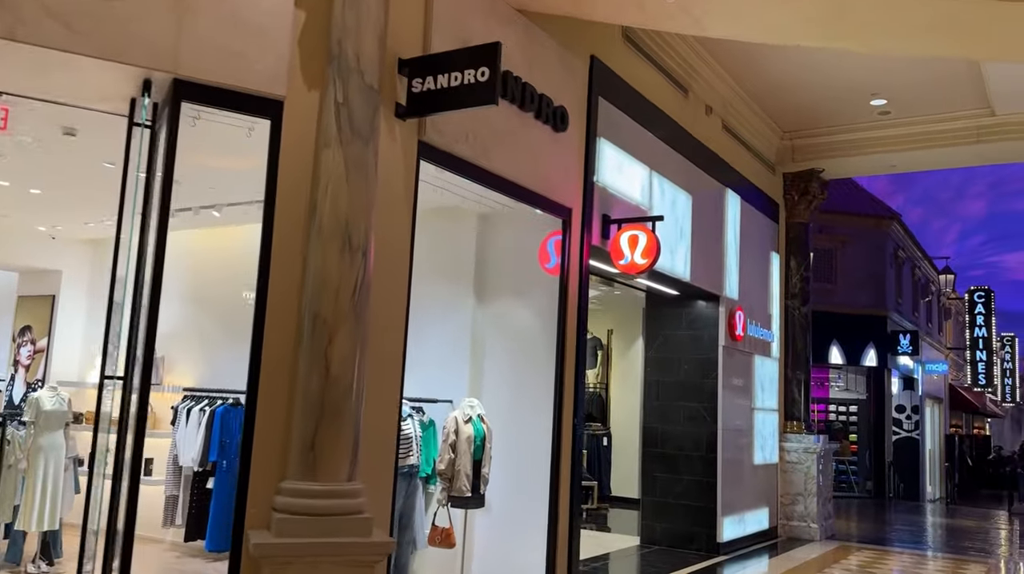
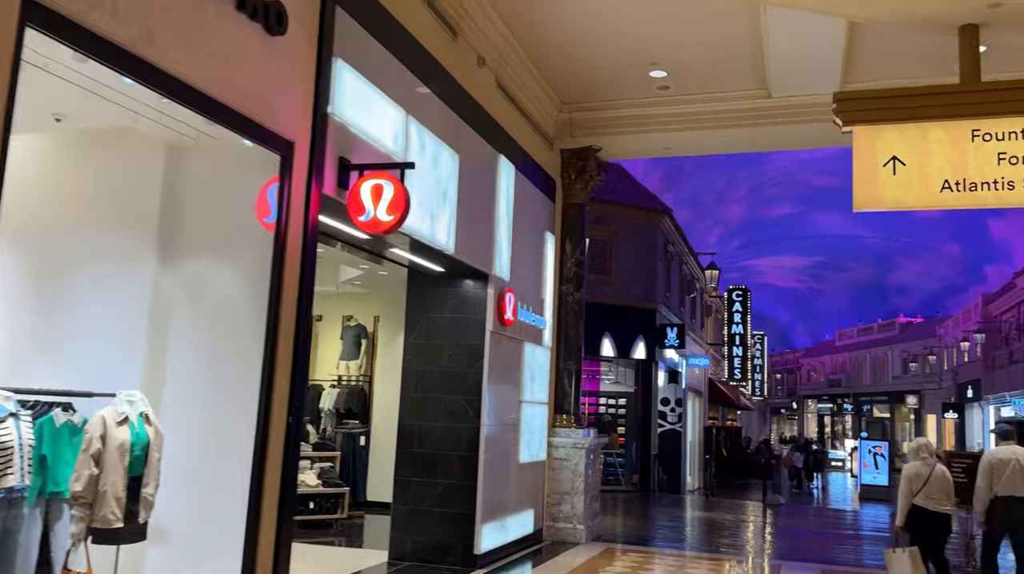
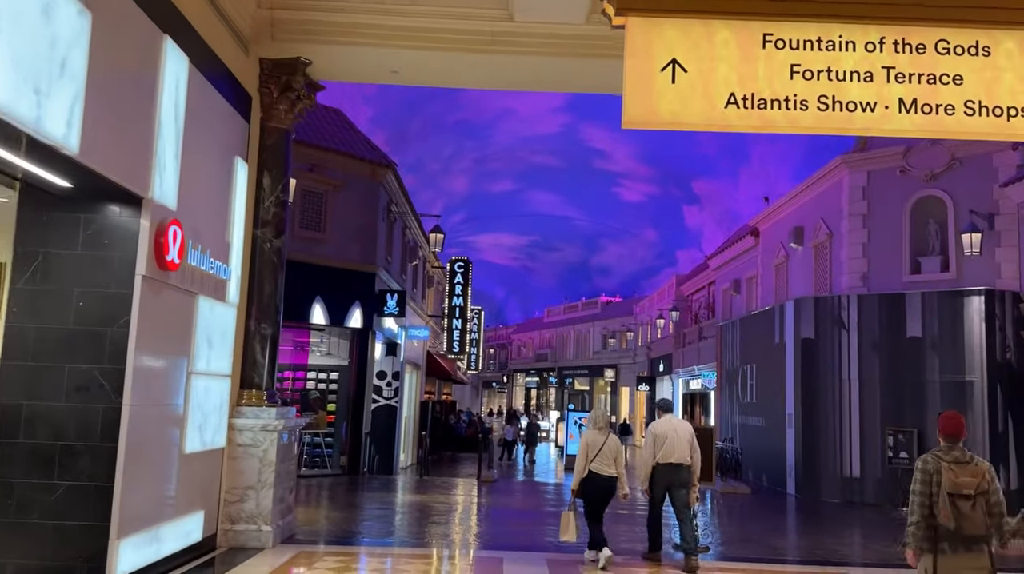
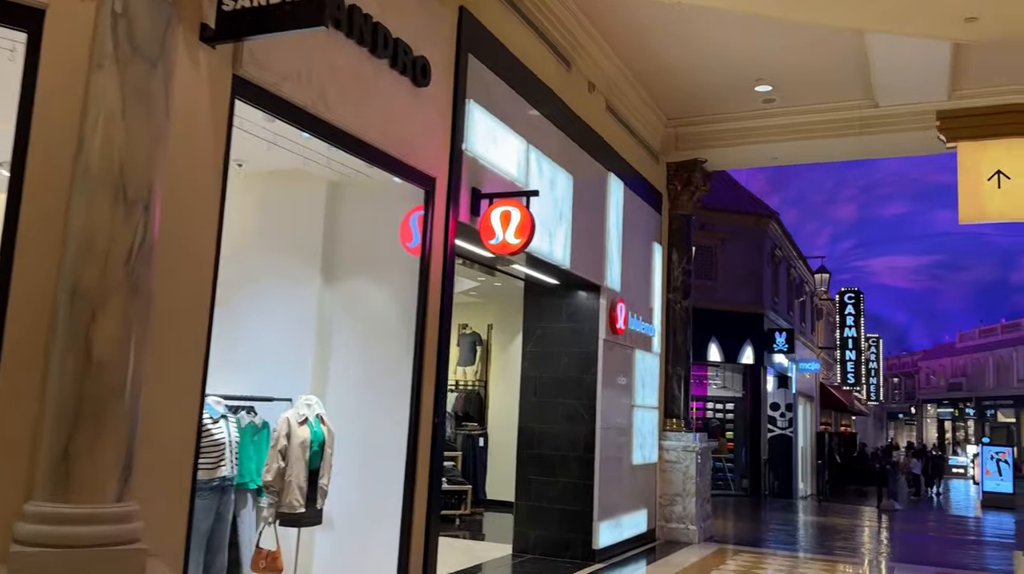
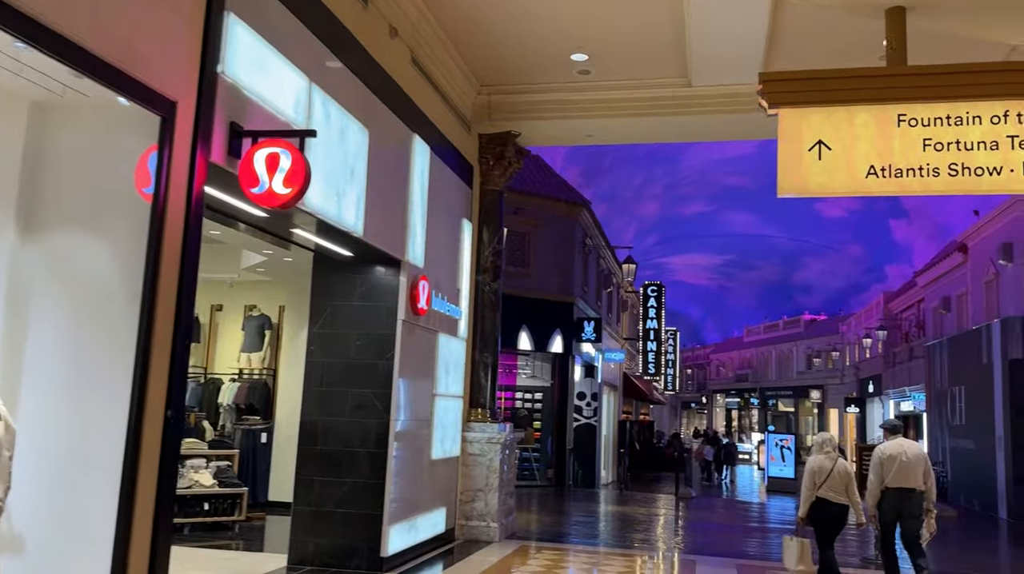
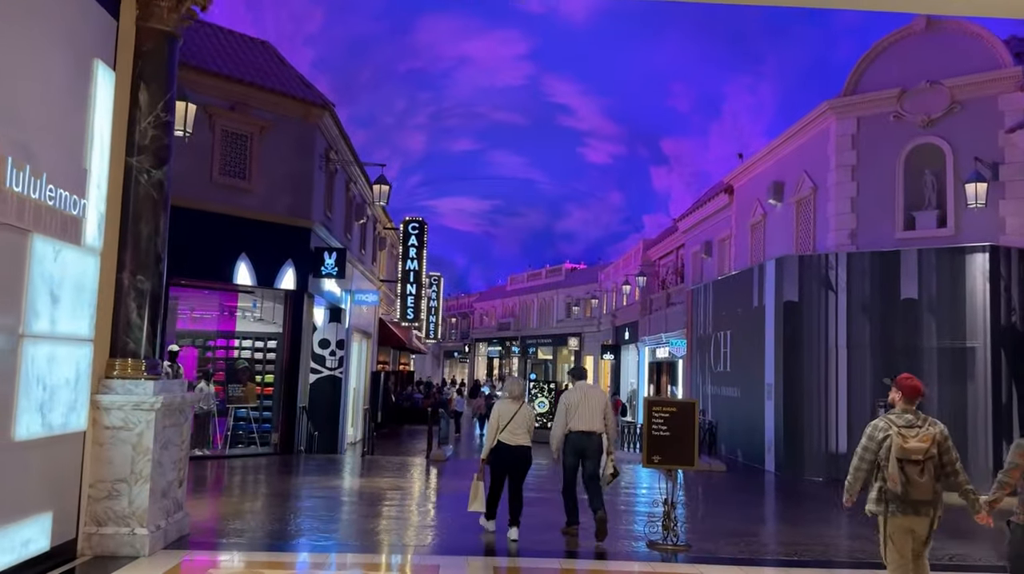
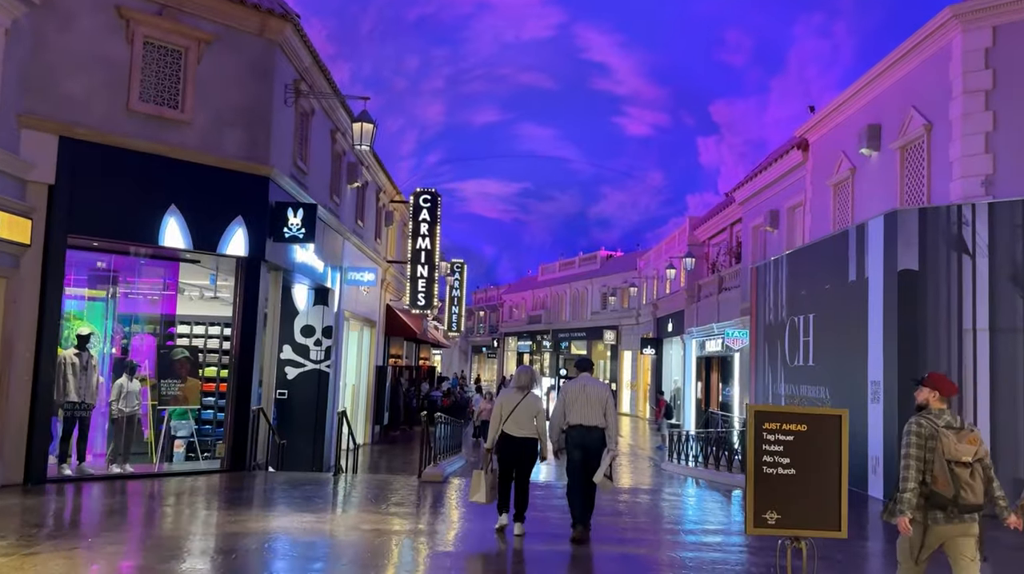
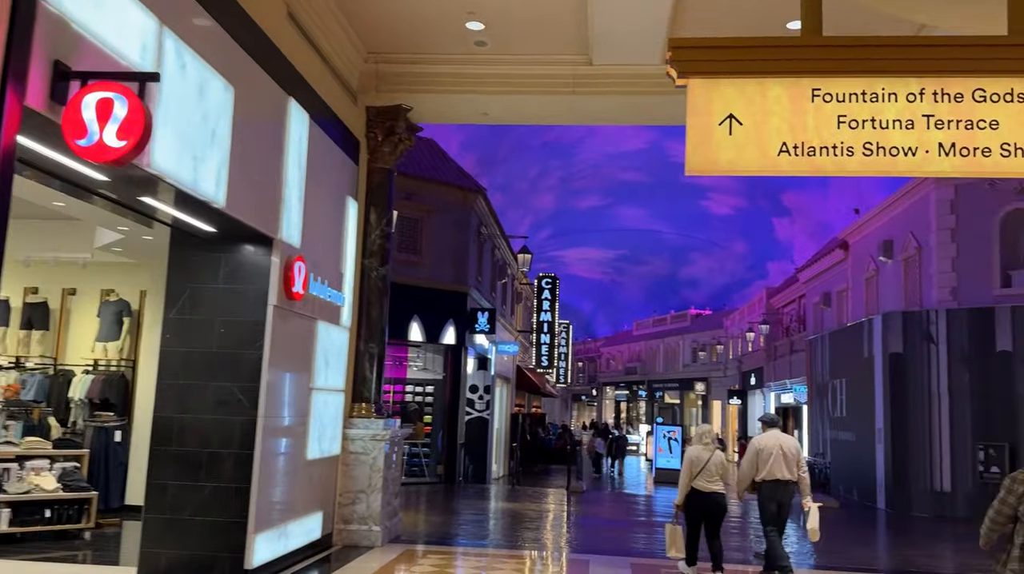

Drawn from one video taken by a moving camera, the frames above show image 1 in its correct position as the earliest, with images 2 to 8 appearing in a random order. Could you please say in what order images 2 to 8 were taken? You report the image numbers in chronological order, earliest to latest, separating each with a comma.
4, 2, 5, 8, 3, 6, 7
